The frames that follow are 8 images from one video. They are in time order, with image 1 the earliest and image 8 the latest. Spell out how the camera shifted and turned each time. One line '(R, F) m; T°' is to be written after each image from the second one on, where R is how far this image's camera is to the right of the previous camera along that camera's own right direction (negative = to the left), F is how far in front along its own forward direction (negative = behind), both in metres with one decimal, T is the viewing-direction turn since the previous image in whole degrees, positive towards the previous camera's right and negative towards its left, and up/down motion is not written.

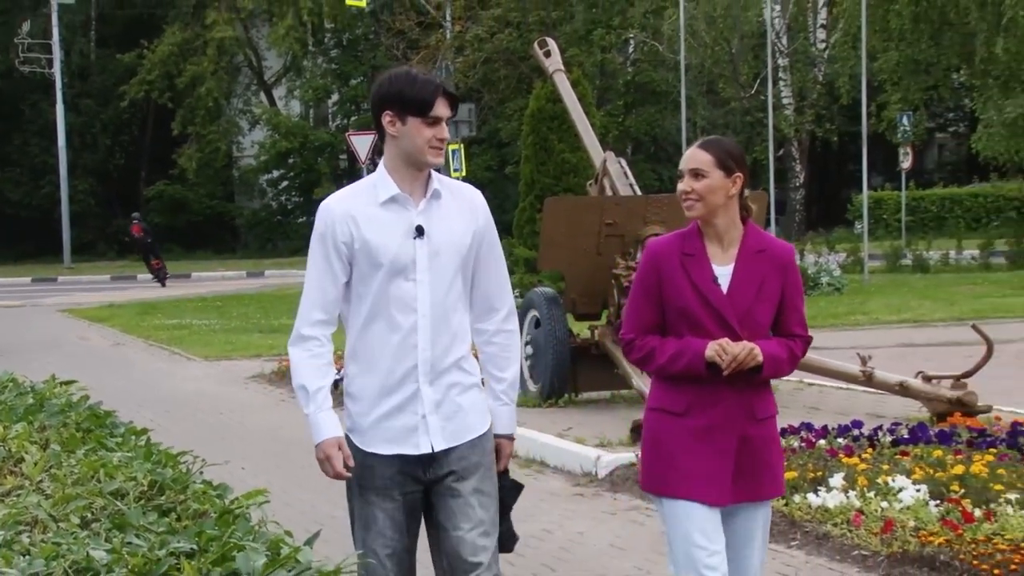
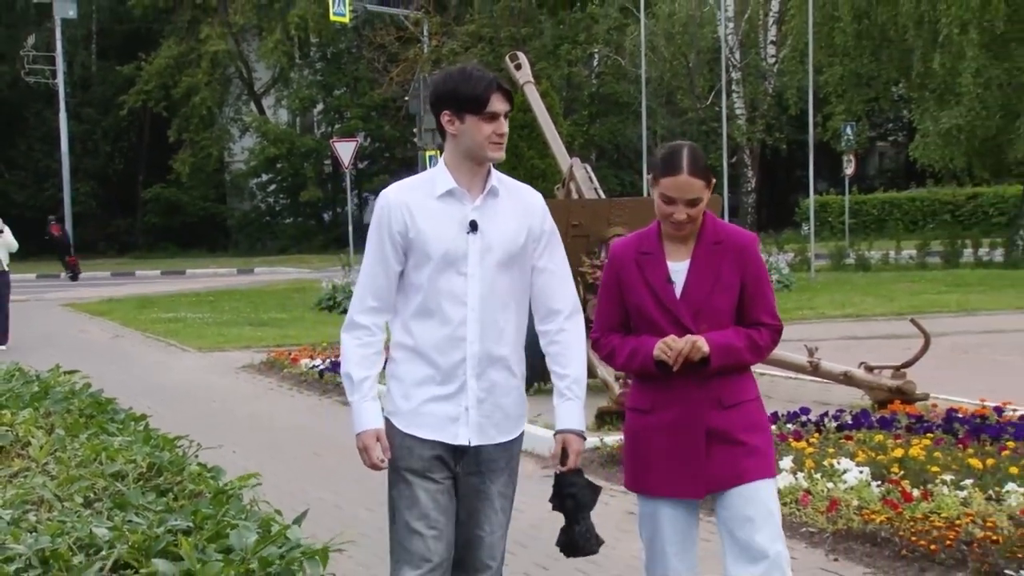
(+0.2, -0.1) m; 0°
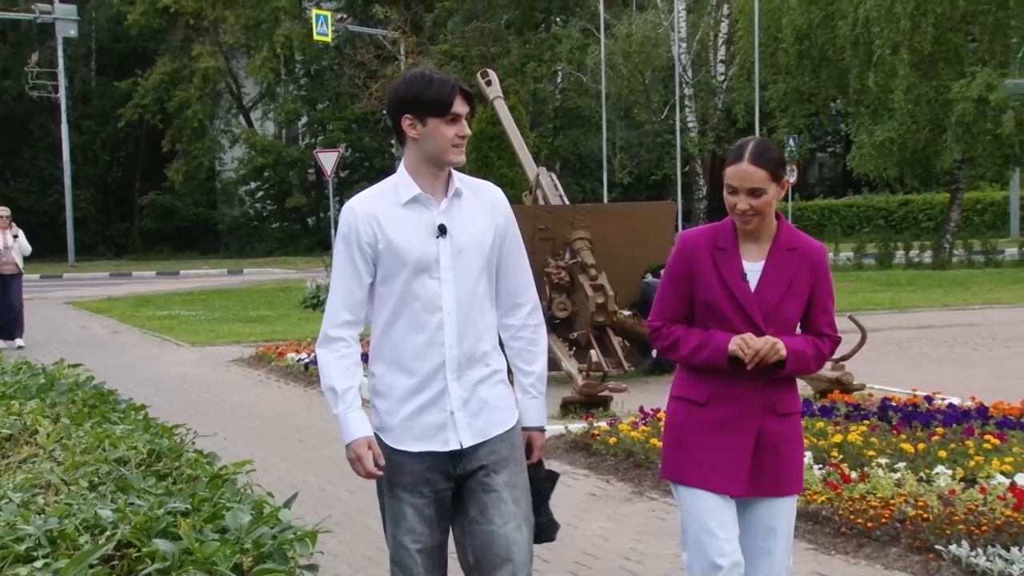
(+0.2, -0.2) m; 0°
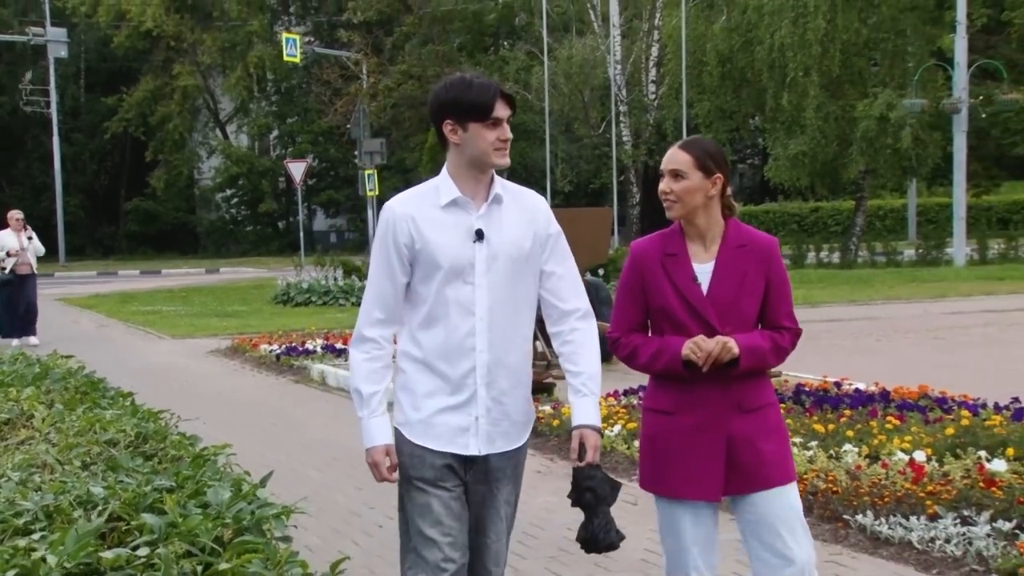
(+0.4, -0.2) m; 0°
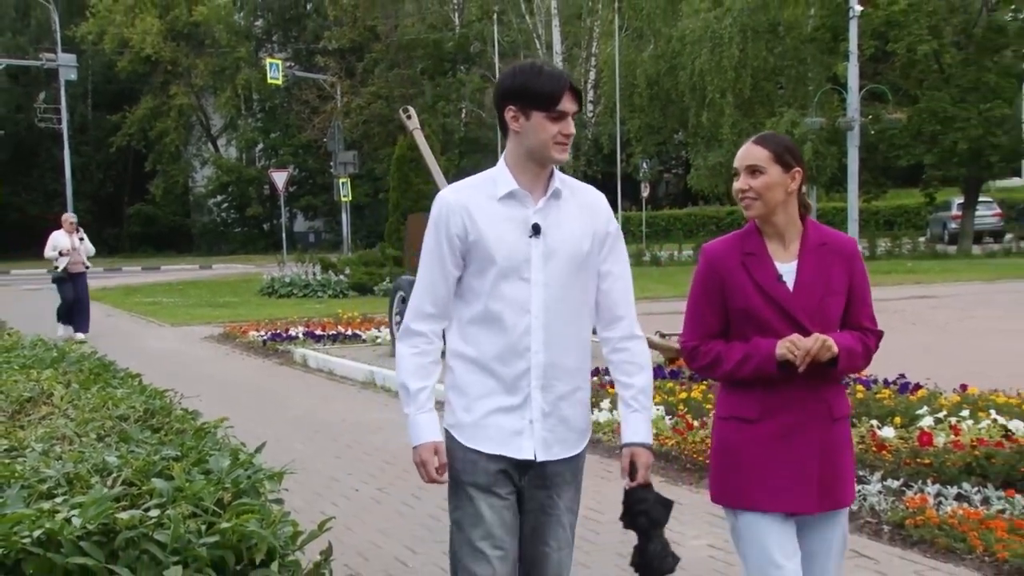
(+0.4, -0.4) m; 0°
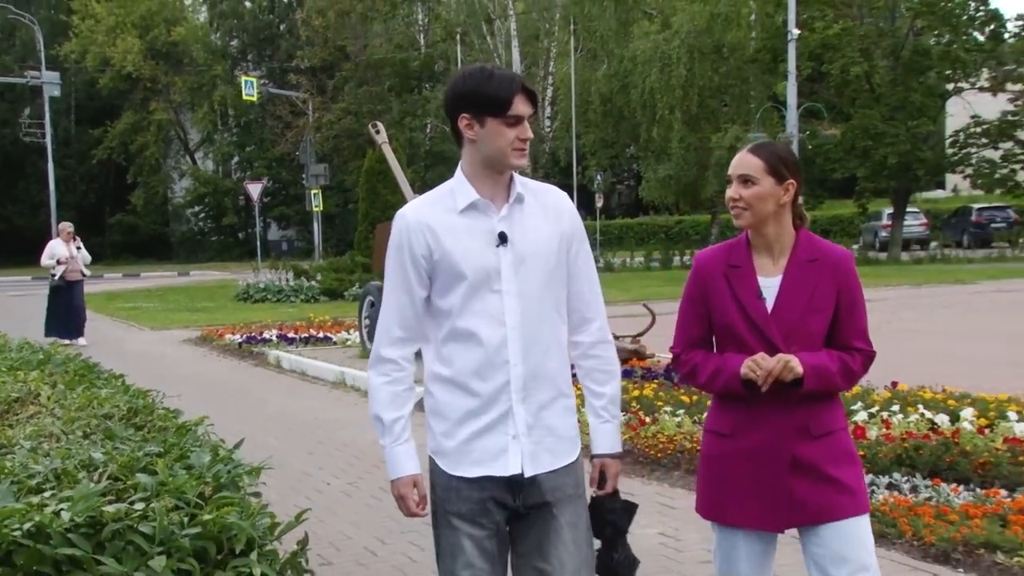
(+0.4, -0.2) m; 0°
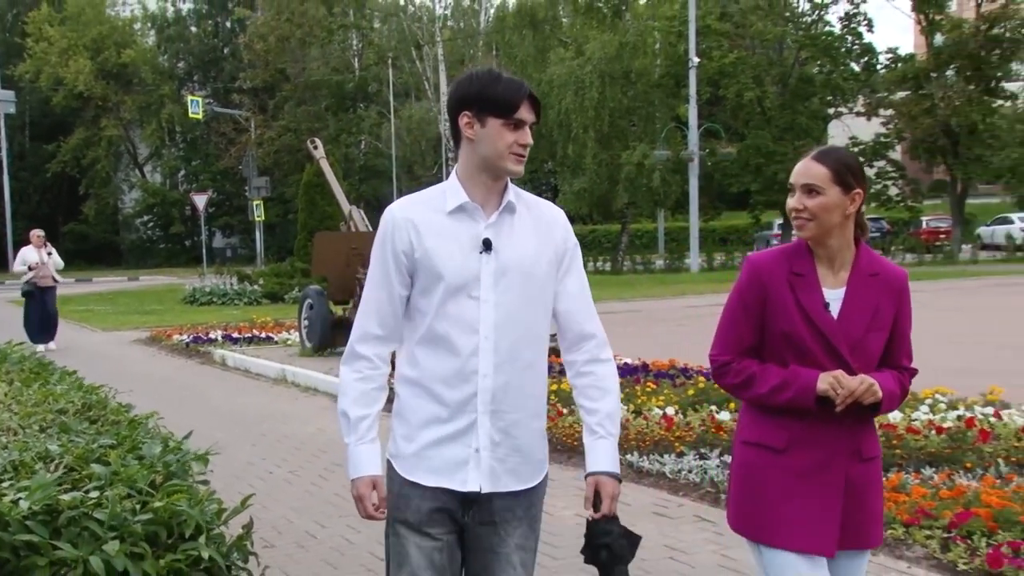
(+0.8, -0.3) m; +1°
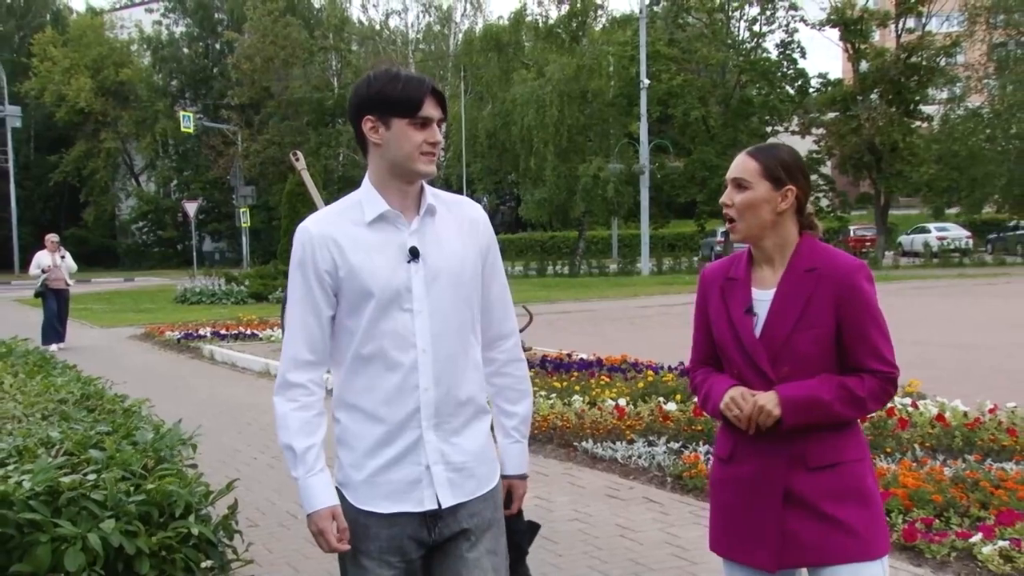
(+0.4, -0.3) m; 0°
